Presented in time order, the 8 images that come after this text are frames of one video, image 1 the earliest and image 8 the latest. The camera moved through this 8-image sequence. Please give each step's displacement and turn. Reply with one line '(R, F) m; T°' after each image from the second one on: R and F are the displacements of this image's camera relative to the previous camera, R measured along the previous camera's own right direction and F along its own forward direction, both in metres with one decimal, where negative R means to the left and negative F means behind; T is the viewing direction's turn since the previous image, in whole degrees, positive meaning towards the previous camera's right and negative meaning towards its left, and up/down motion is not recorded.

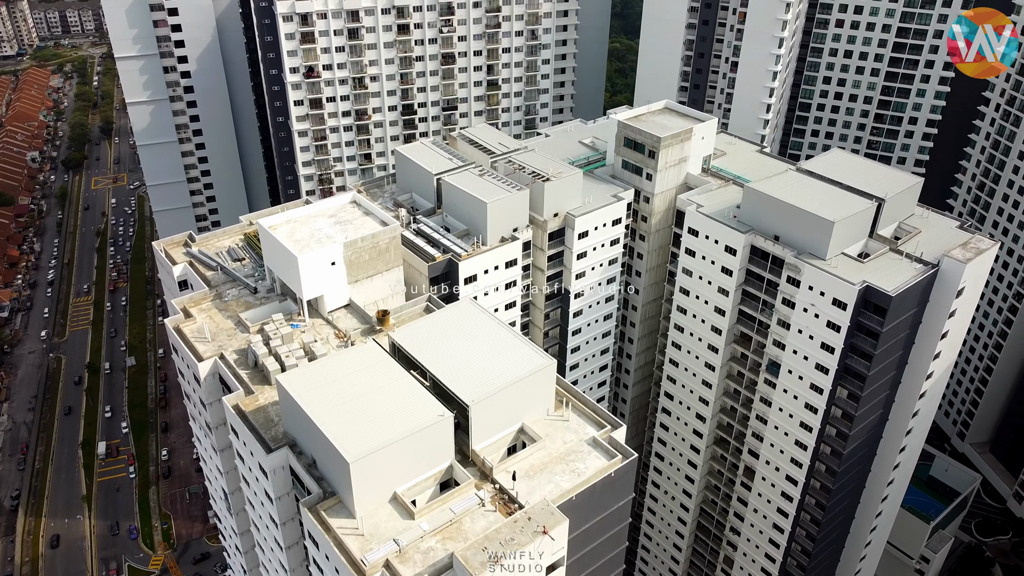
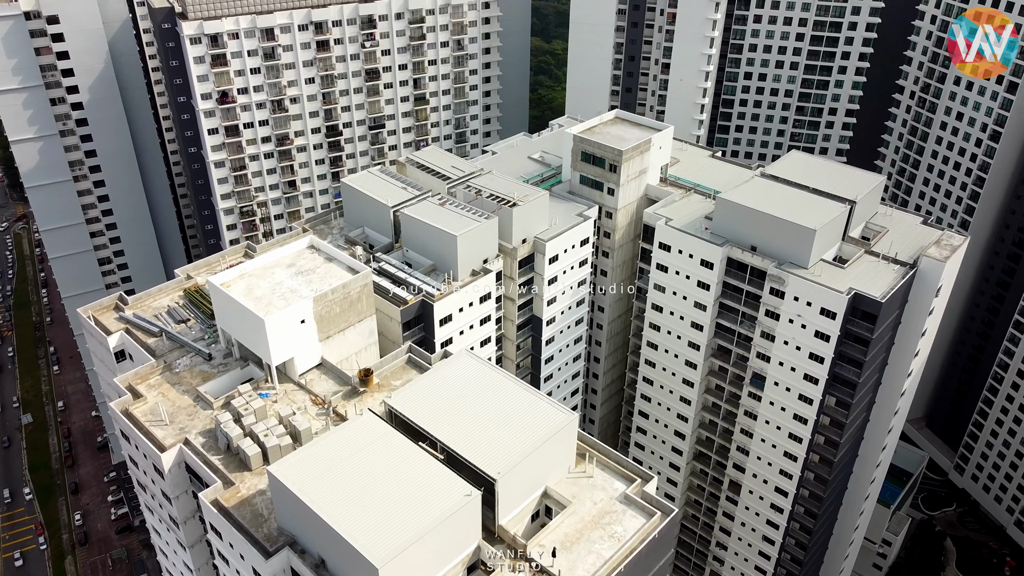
(-6.3, +5.4) m; +7°
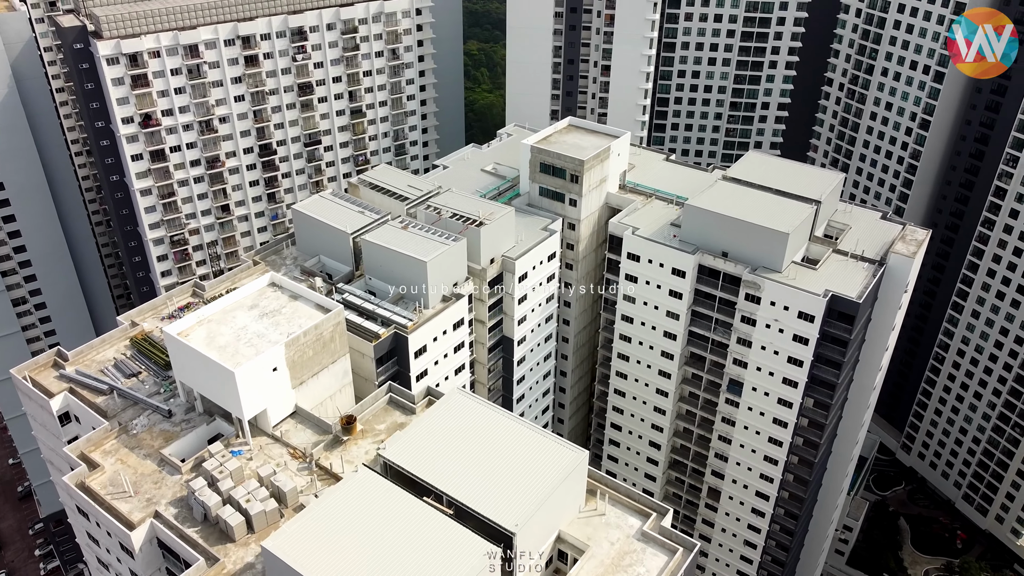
(-4.1, +3.2) m; +6°
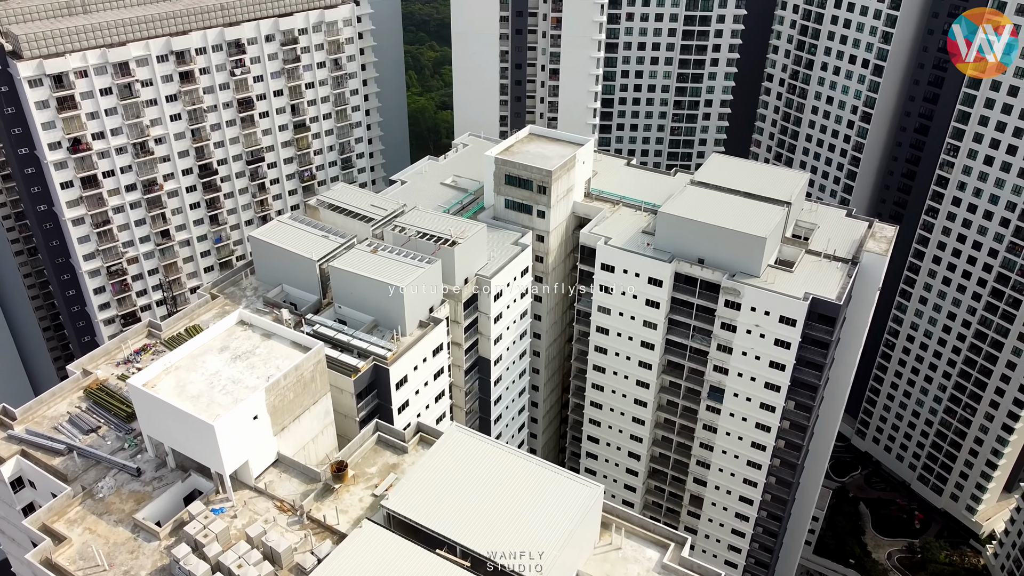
(-3.7, +2.7) m; +5°
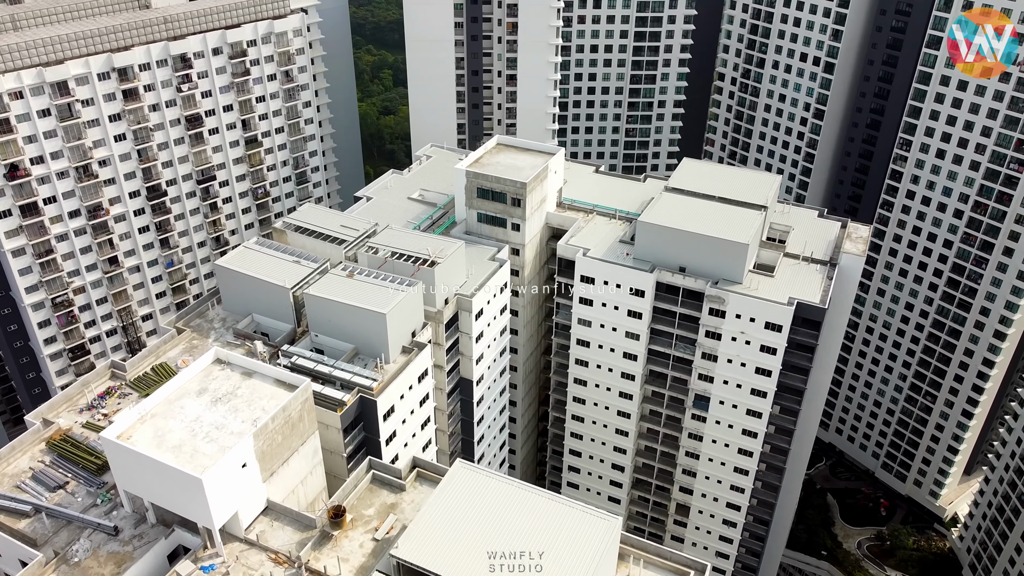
(-3.1, +2.2) m; +4°
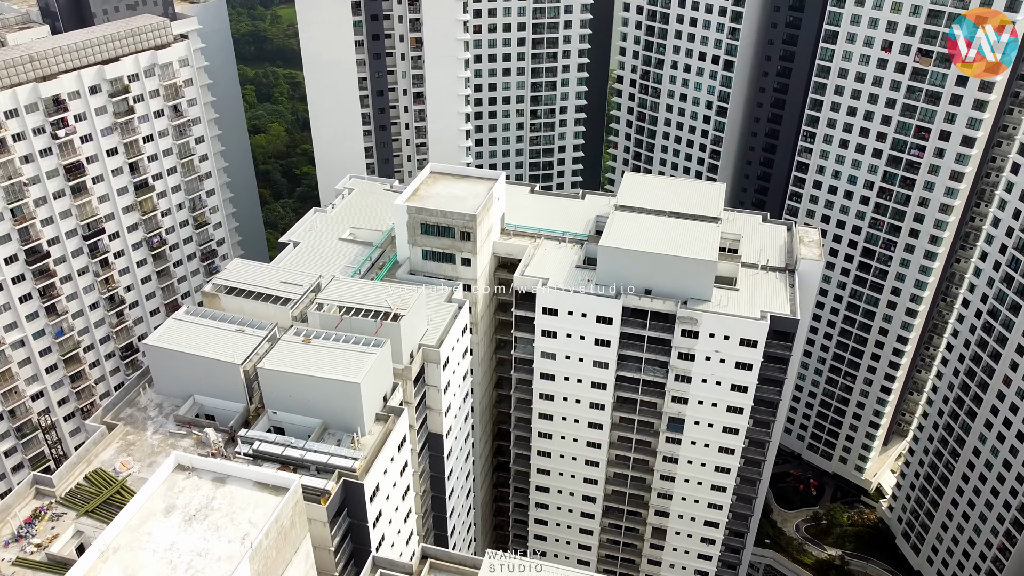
(-6.6, +5.1) m; +9°
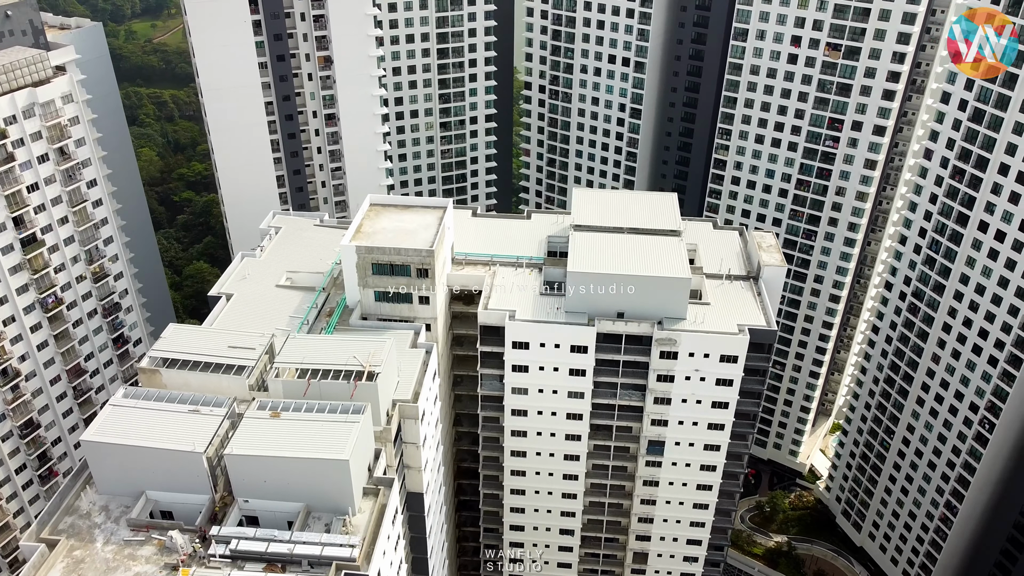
(-6.0, +4.7) m; +8°
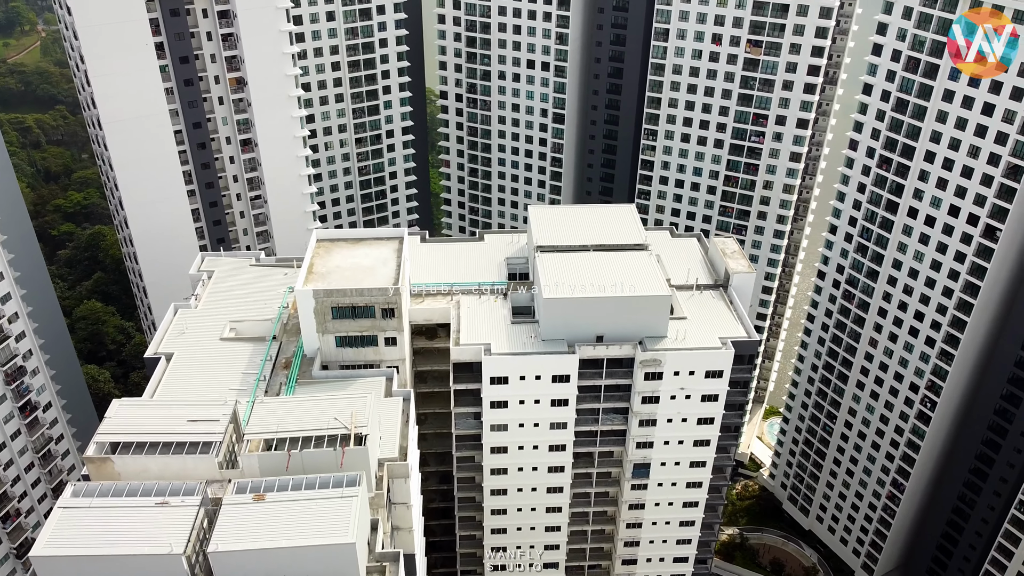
(-5.5, +4.2) m; +7°
